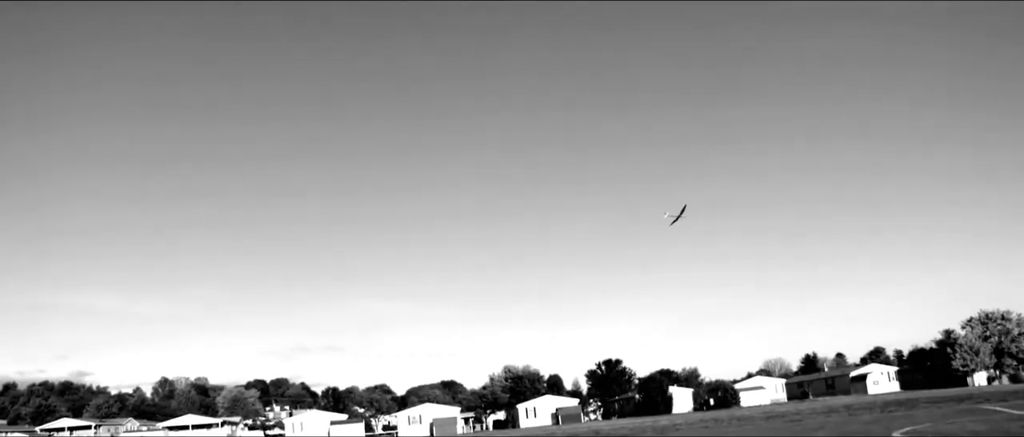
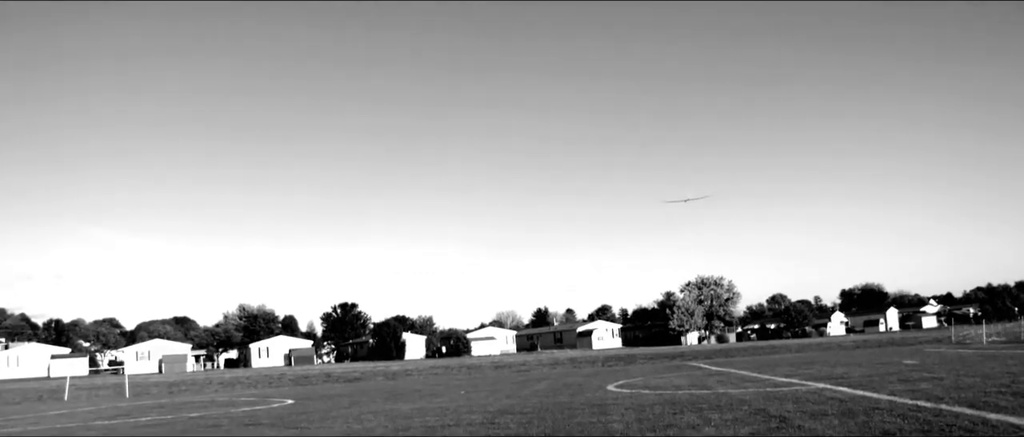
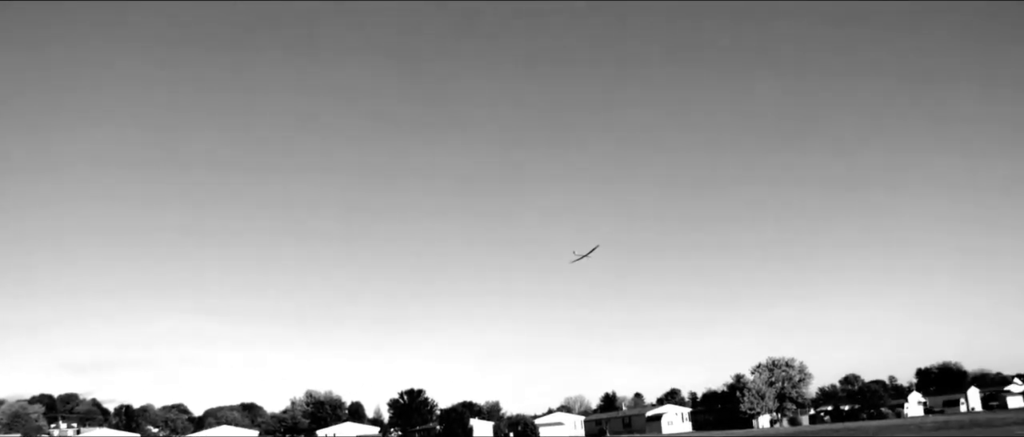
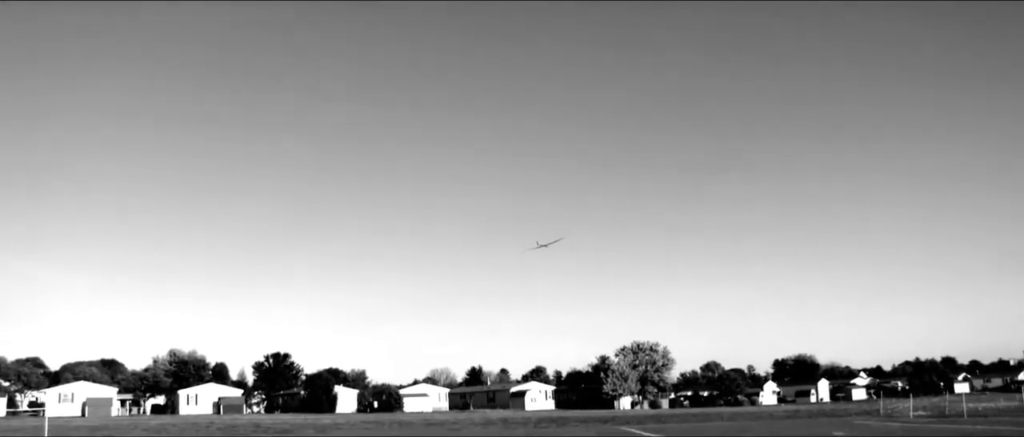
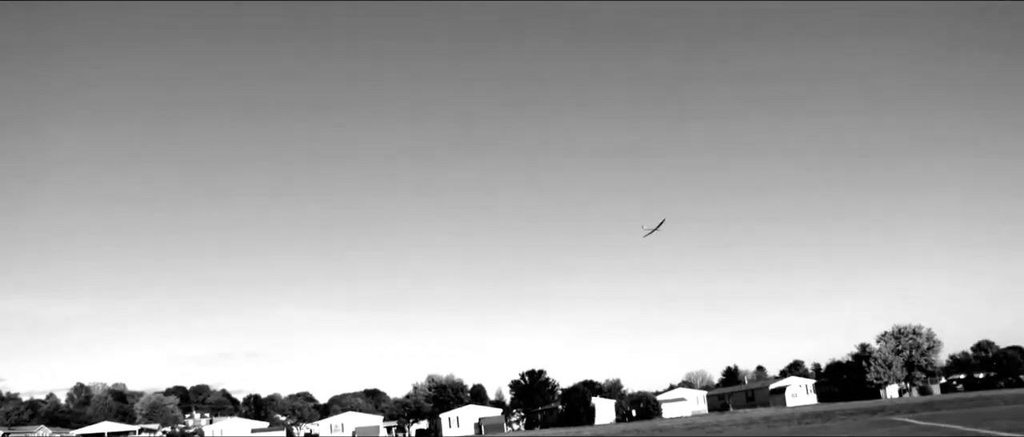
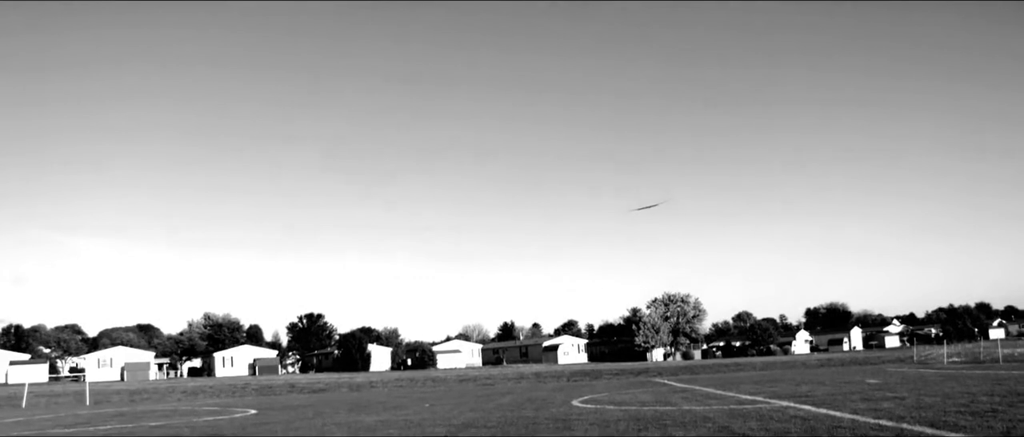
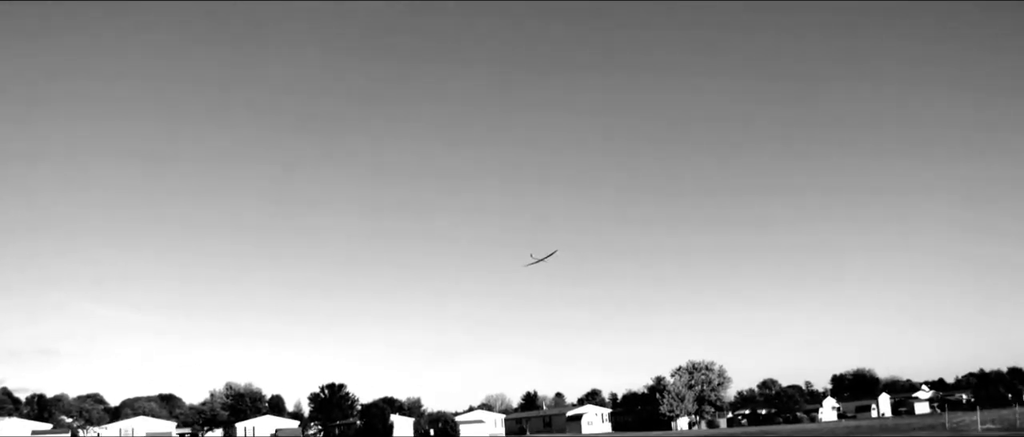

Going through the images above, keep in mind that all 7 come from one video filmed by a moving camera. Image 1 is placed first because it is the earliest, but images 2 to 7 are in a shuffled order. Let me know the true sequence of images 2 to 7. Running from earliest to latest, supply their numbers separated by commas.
5, 3, 7, 4, 6, 2
